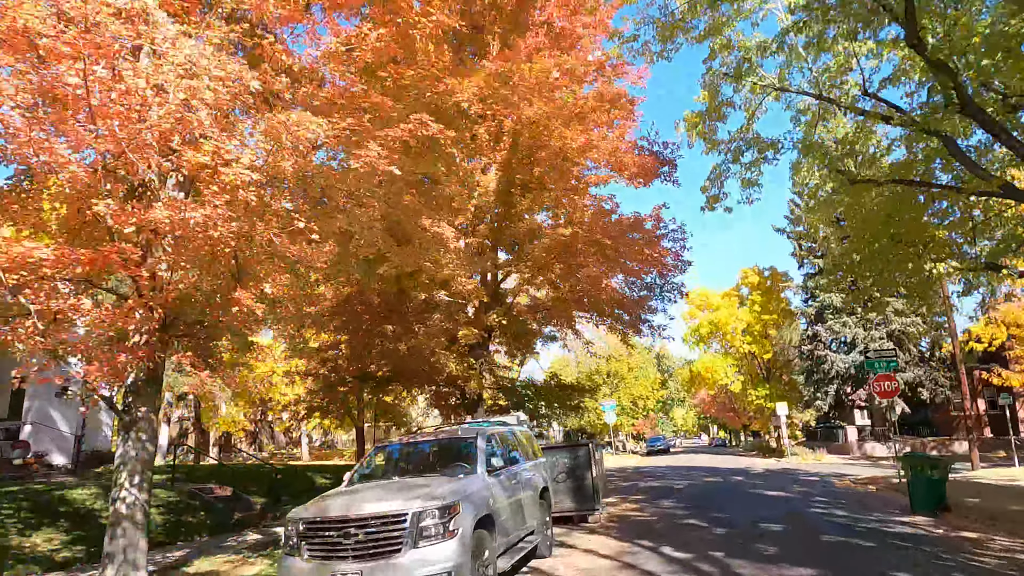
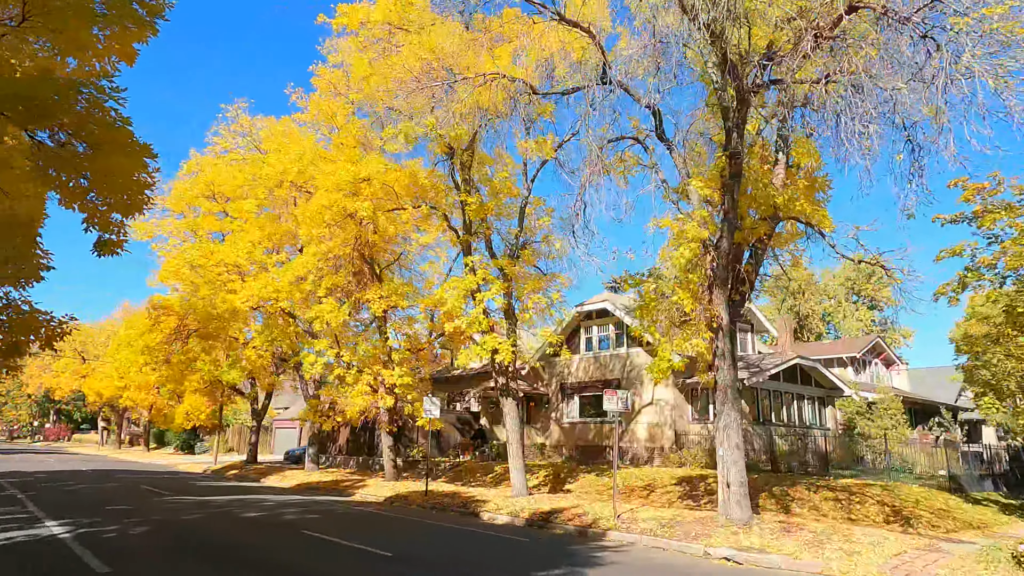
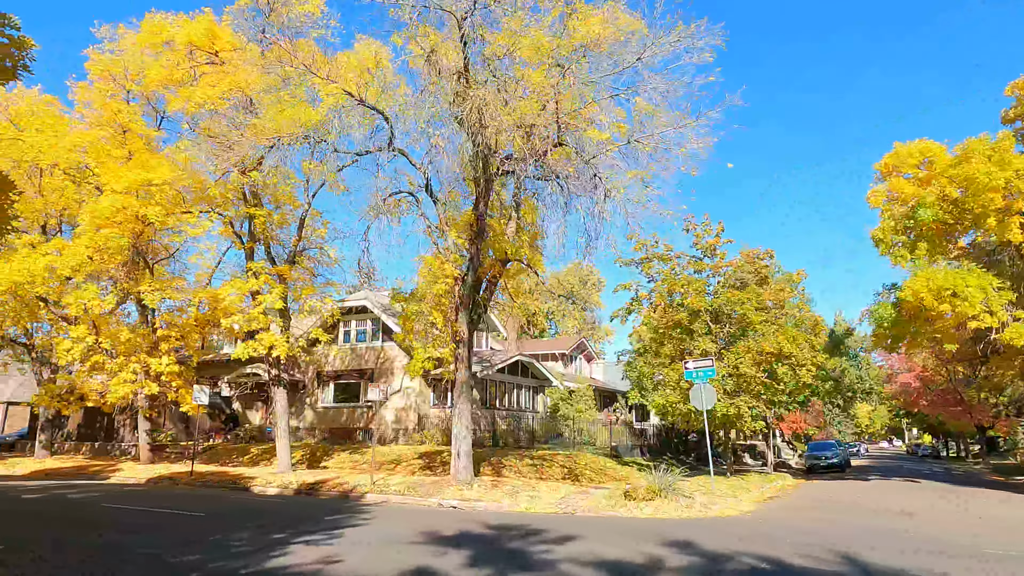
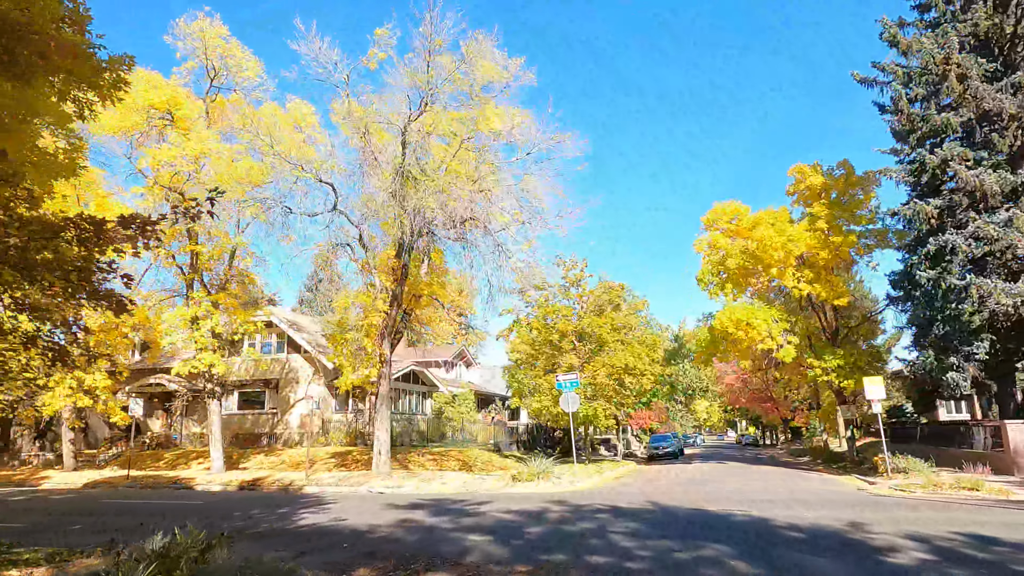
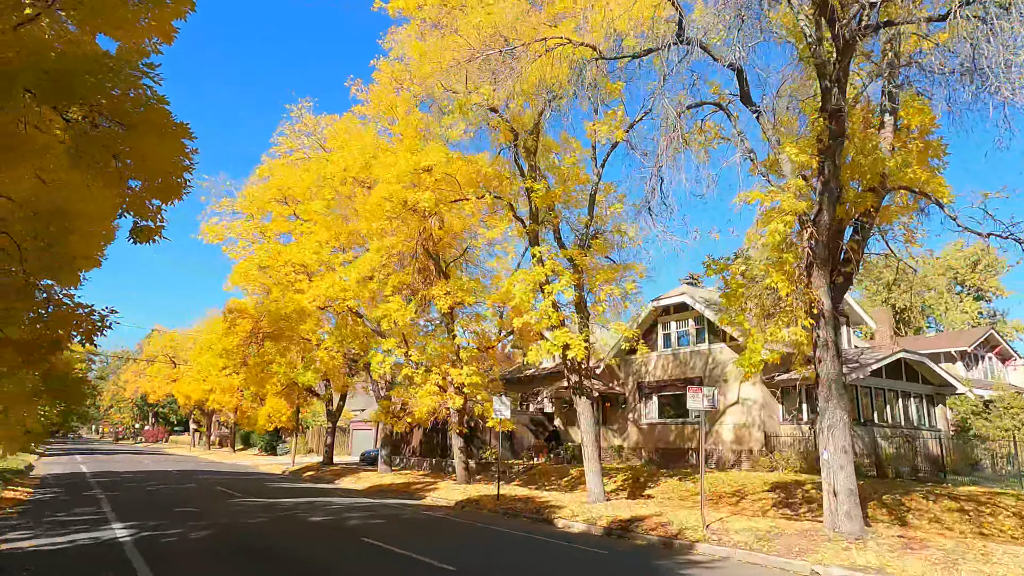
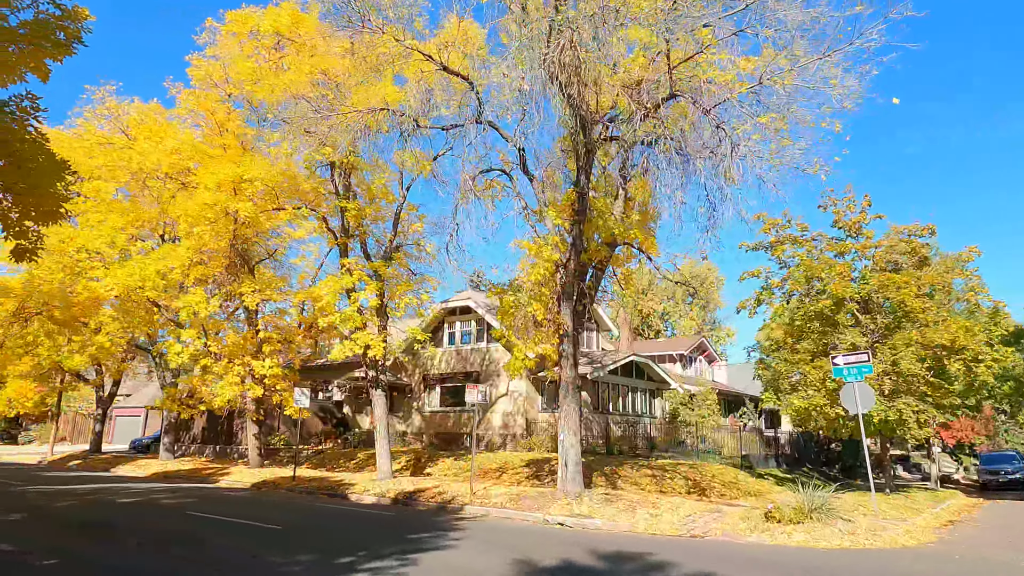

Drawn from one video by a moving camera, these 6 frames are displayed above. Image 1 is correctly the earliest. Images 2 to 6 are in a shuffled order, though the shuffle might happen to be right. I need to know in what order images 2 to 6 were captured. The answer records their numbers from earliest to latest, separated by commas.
4, 3, 6, 2, 5
